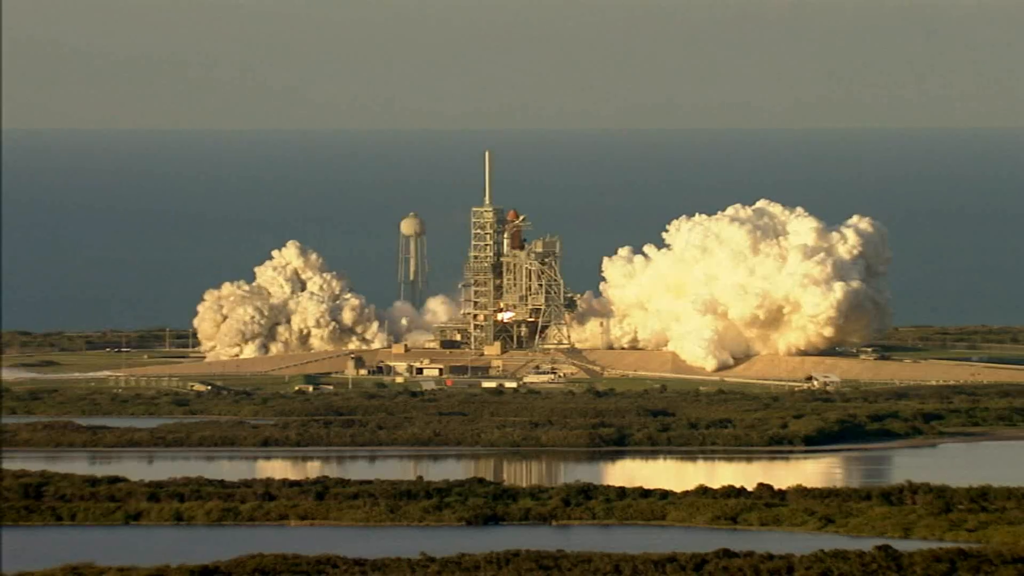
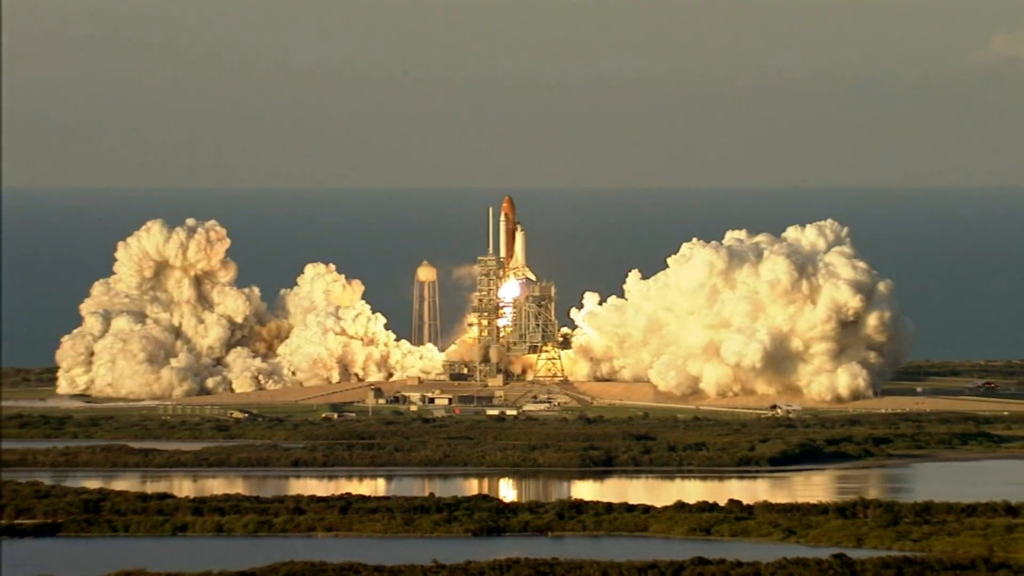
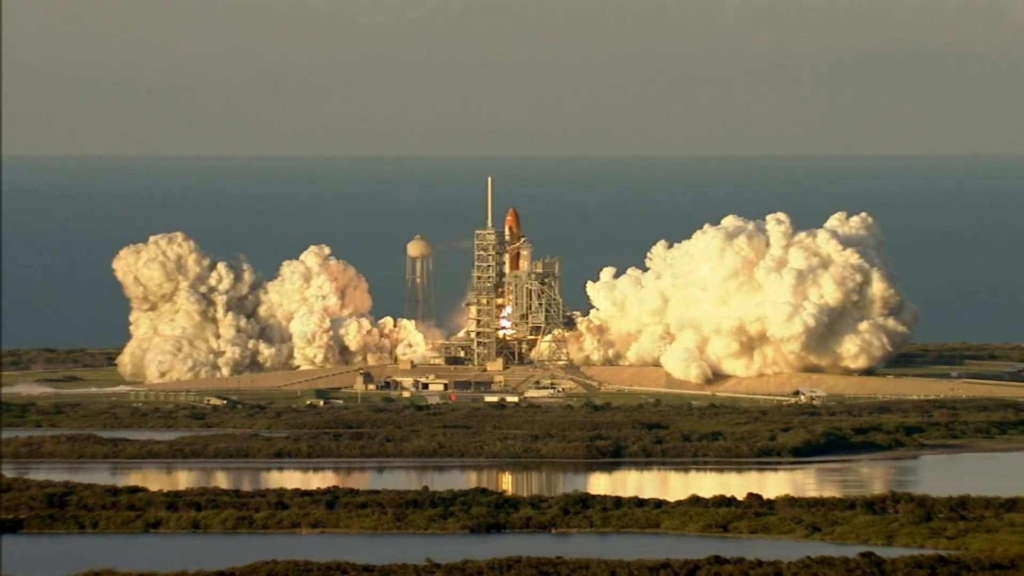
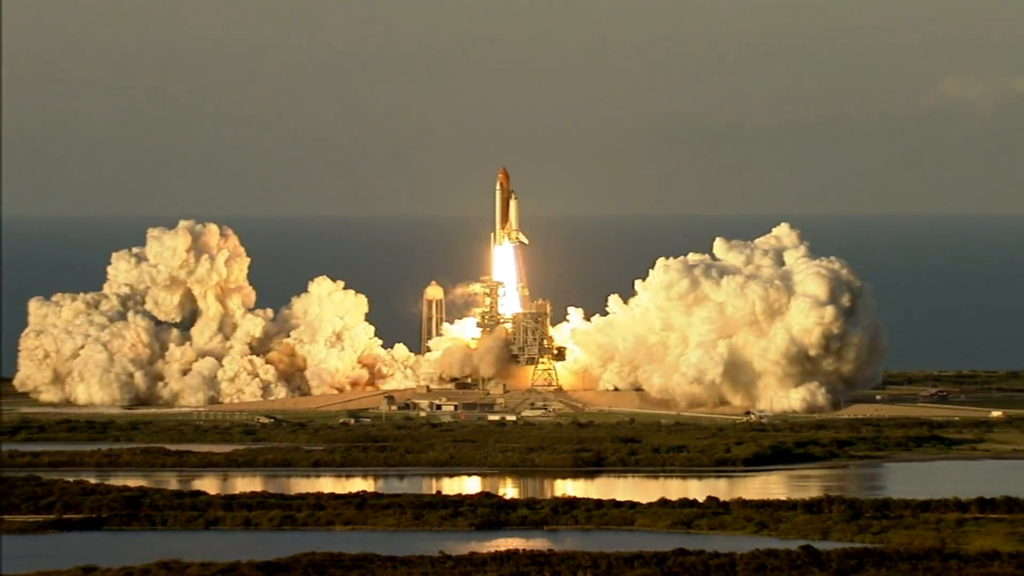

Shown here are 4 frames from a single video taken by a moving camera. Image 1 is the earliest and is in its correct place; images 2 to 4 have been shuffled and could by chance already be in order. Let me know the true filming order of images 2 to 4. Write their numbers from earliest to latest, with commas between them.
3, 2, 4
